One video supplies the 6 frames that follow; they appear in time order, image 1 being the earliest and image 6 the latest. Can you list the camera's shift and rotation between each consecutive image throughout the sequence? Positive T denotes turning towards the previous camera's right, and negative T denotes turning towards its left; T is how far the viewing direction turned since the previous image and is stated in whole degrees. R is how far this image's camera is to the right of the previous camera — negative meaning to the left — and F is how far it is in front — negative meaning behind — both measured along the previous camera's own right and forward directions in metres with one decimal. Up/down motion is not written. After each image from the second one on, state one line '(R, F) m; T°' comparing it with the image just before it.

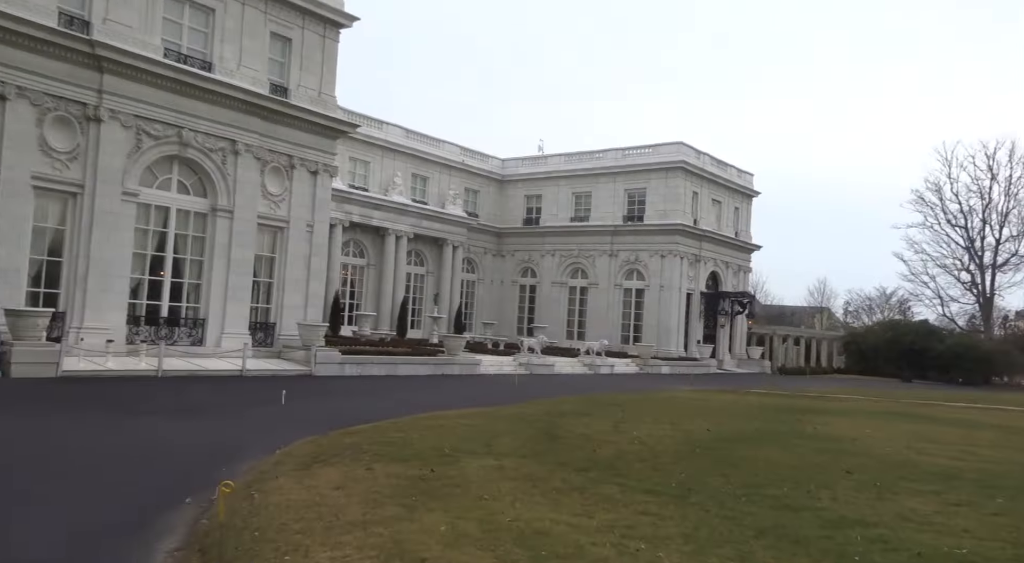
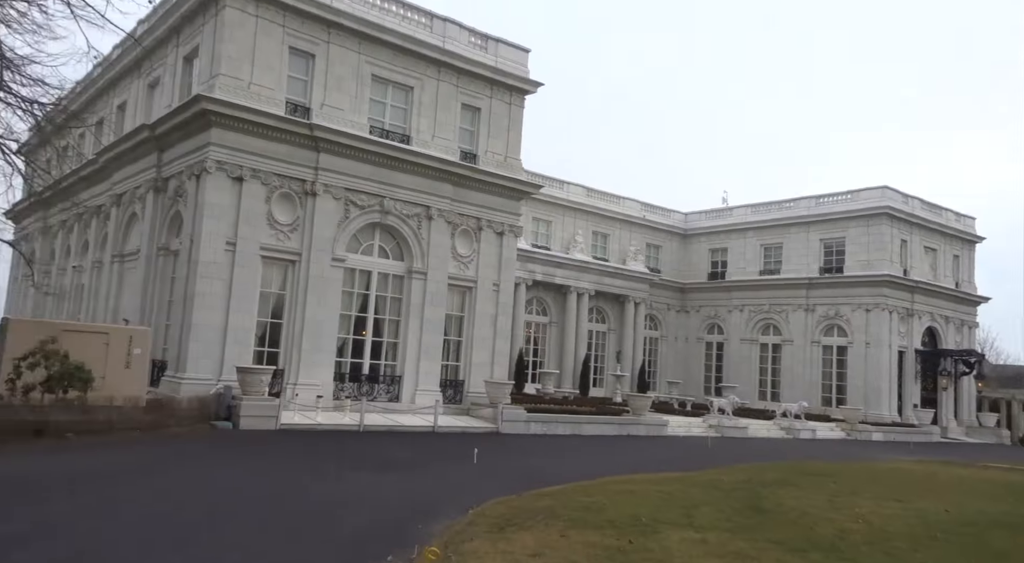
(-0.1, +0.1) m; -12°
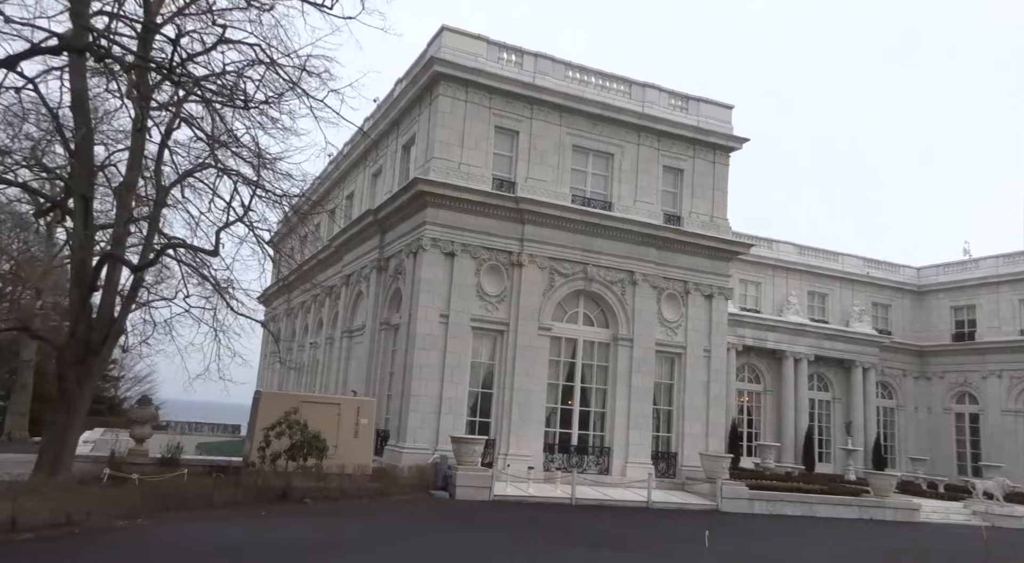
(-0.1, +0.5) m; -14°
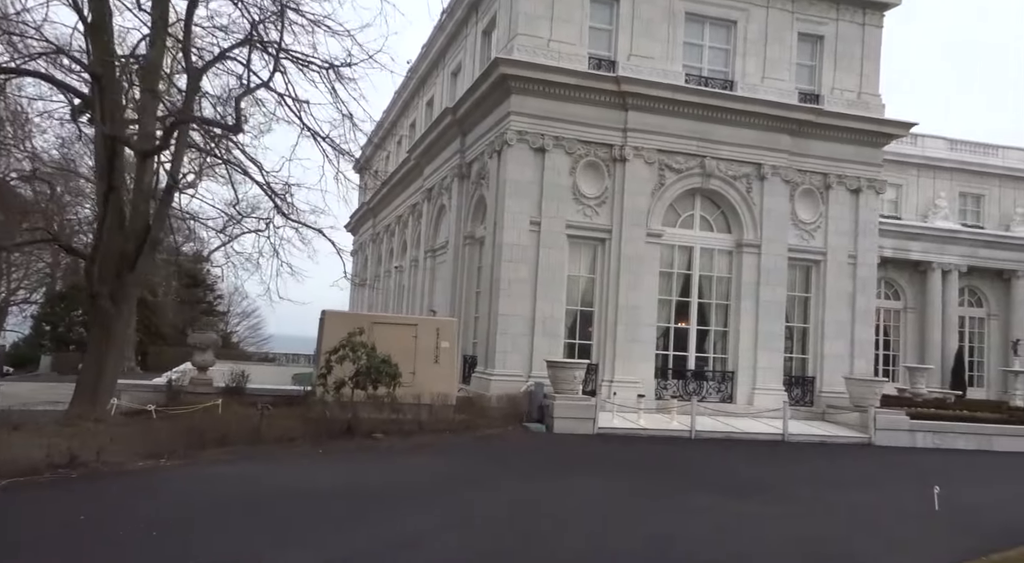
(+0.1, +3.5) m; -7°
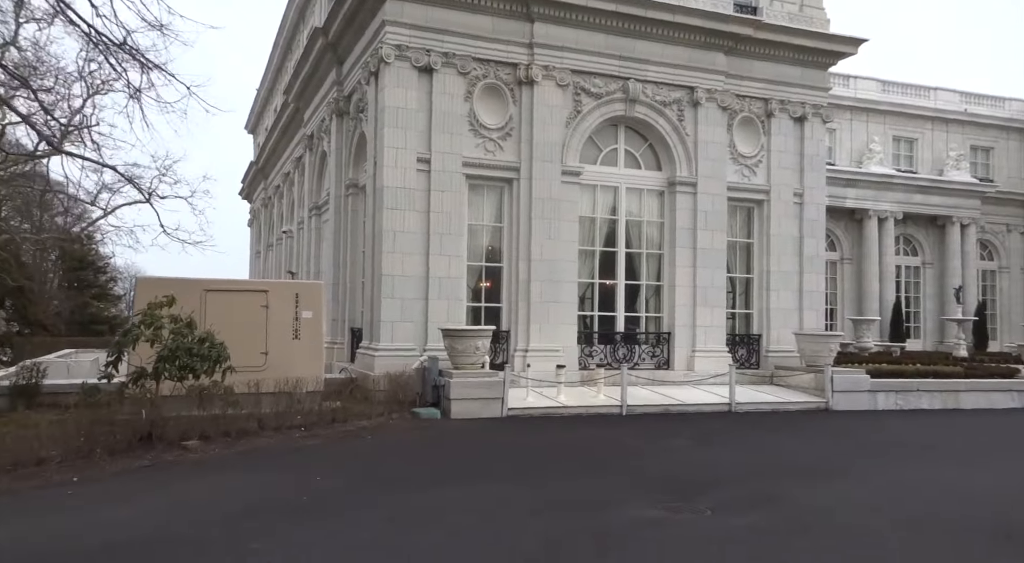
(+0.8, +3.7) m; +5°
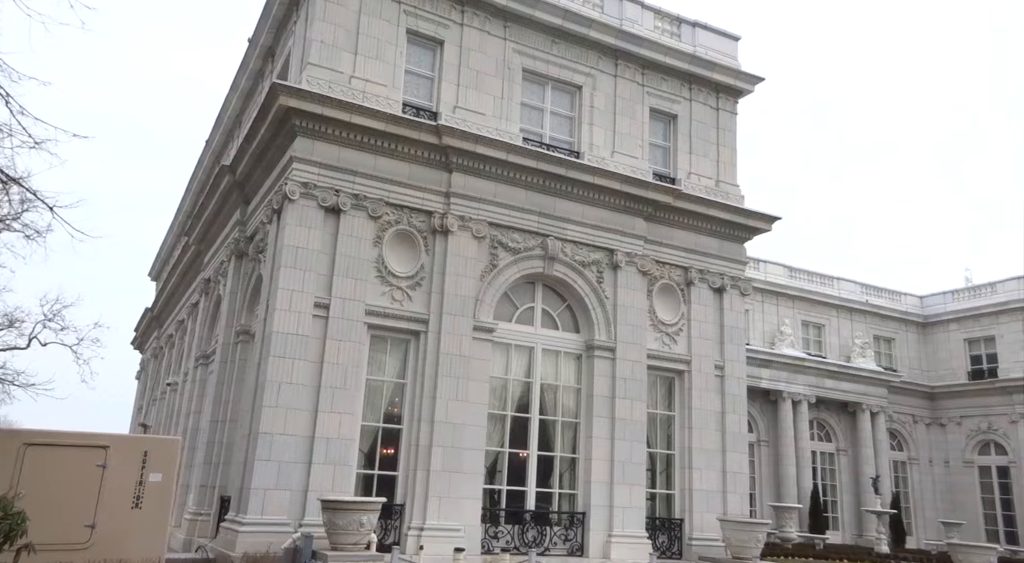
(+0.2, +1.6) m; +5°
